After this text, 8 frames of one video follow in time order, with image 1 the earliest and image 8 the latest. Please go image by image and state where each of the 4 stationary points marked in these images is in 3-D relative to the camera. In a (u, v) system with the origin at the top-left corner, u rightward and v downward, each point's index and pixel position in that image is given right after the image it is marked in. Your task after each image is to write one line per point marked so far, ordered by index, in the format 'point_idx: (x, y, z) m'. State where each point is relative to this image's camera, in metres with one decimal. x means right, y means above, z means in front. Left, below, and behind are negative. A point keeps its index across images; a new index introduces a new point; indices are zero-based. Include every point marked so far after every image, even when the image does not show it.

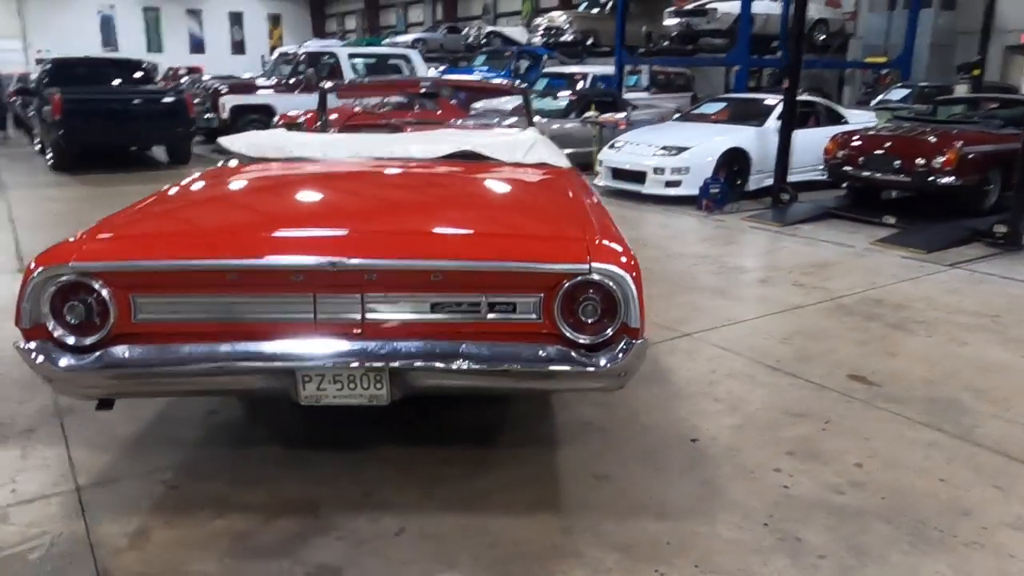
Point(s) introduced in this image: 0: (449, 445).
0: (-0.3, -0.6, +3.2) m
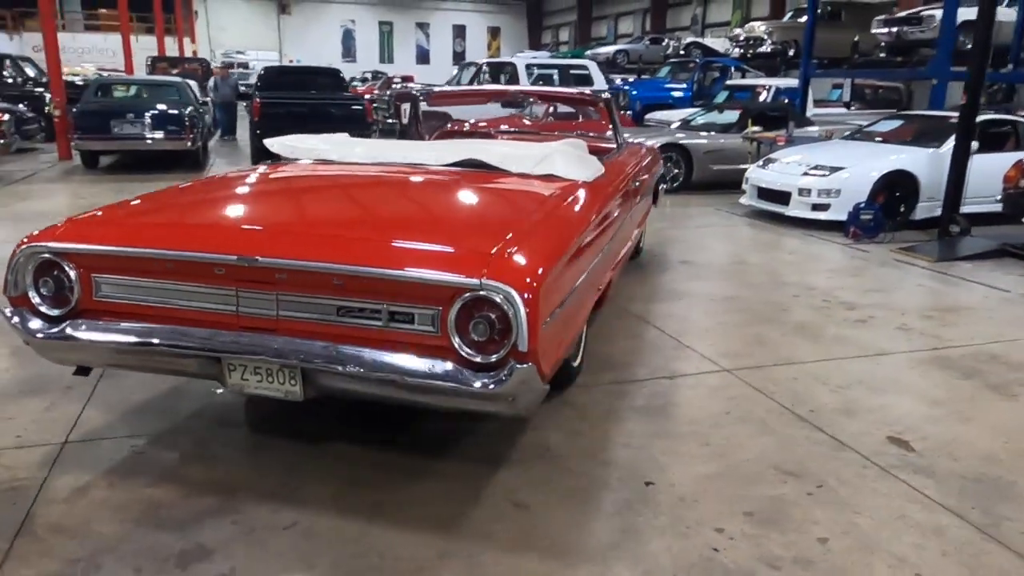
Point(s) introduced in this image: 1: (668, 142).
0: (-0.5, -0.7, +3.2) m
1: (+2.2, +2.1, +10.7) m
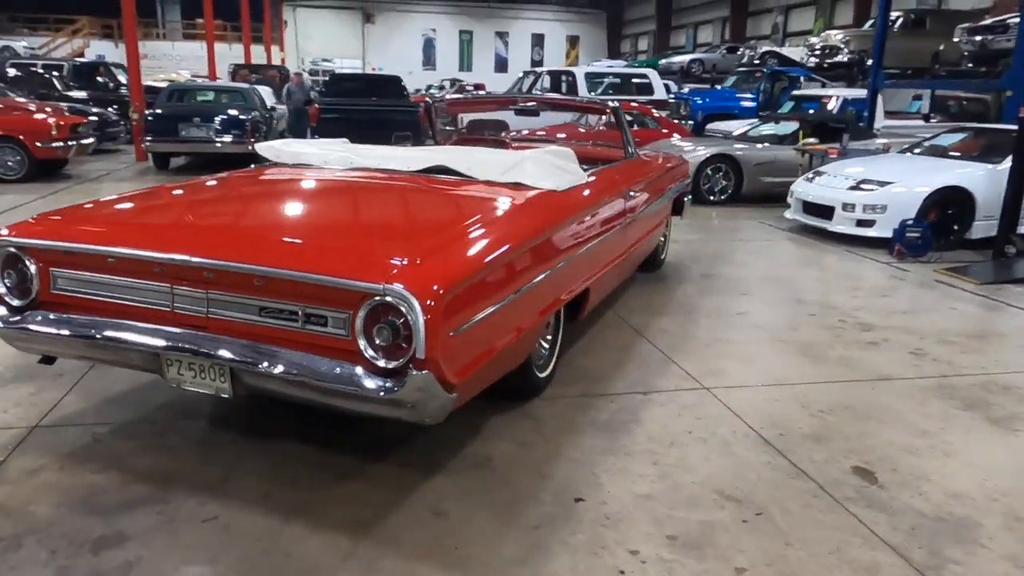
0: (-0.7, -0.7, +3.2) m
1: (+2.8, +1.9, +10.5) m
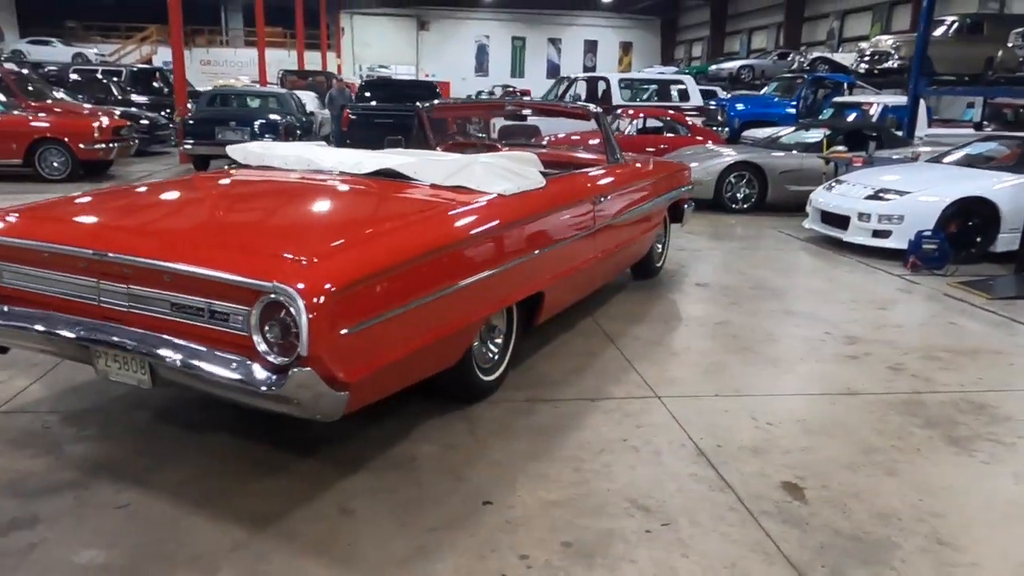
0: (-1.0, -0.7, +3.3) m
1: (+3.1, +1.7, +10.3) m
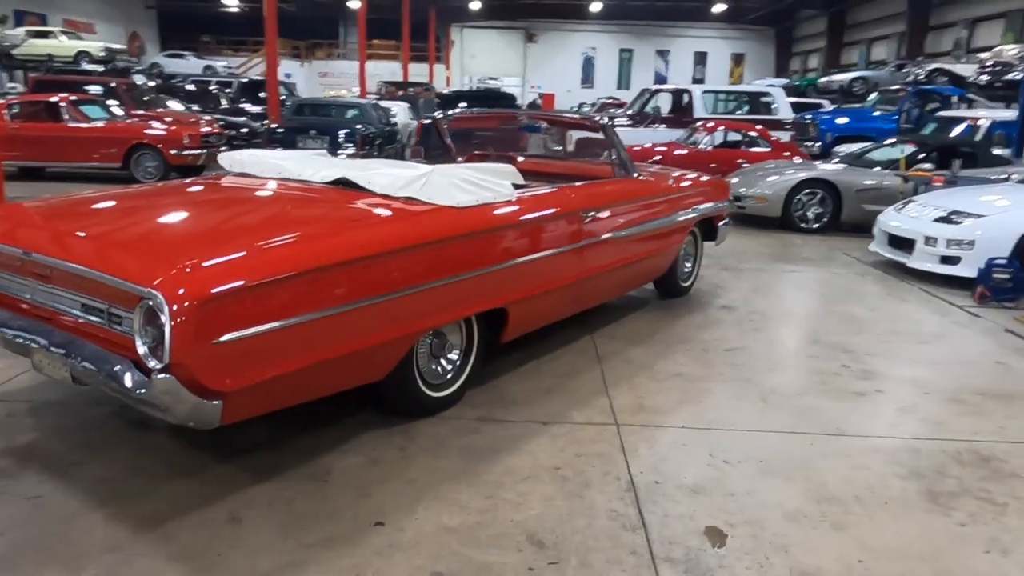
0: (-1.3, -0.7, +3.3) m
1: (+3.8, +1.4, +9.7) m
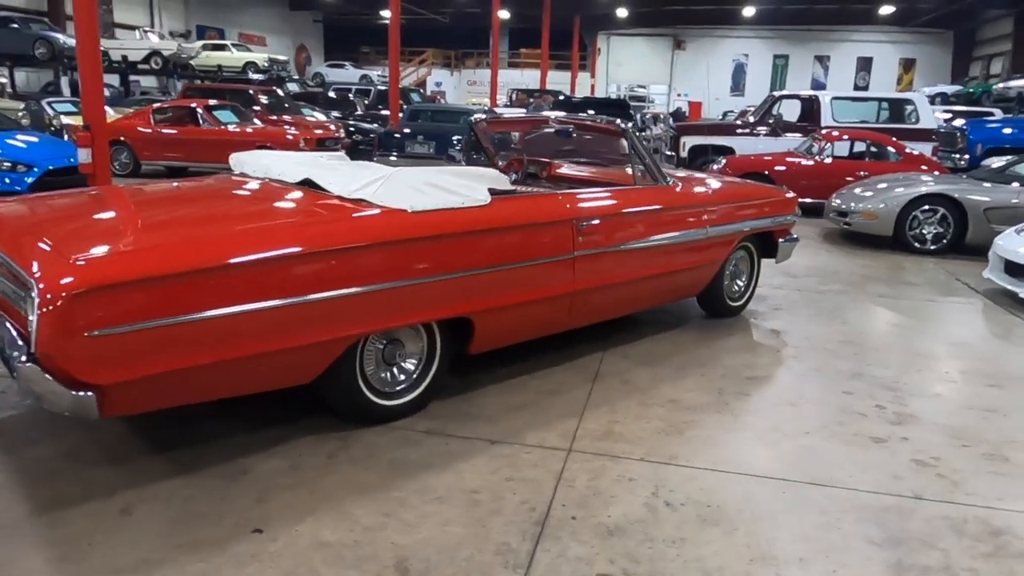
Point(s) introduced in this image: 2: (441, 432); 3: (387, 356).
0: (-1.6, -0.7, +3.4) m
1: (+4.8, +1.1, +8.7) m
2: (-0.3, -0.7, +3.5) m
3: (-0.6, -0.3, +3.5) m
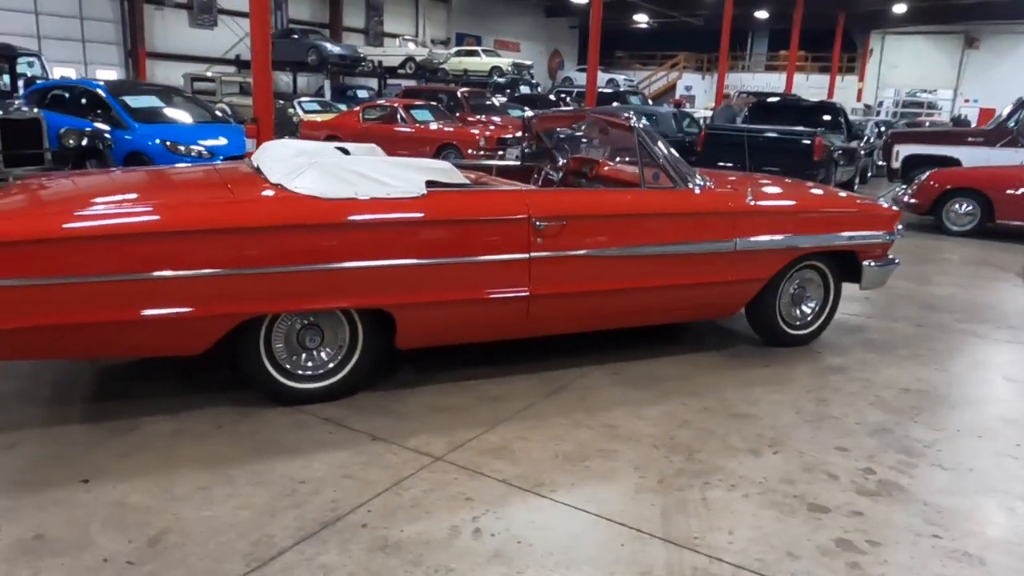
0: (-2.0, -0.5, +3.8) m
1: (+5.8, +0.6, +6.7) m
2: (-0.8, -0.6, +3.5) m
3: (-1.0, -0.2, +3.6) m
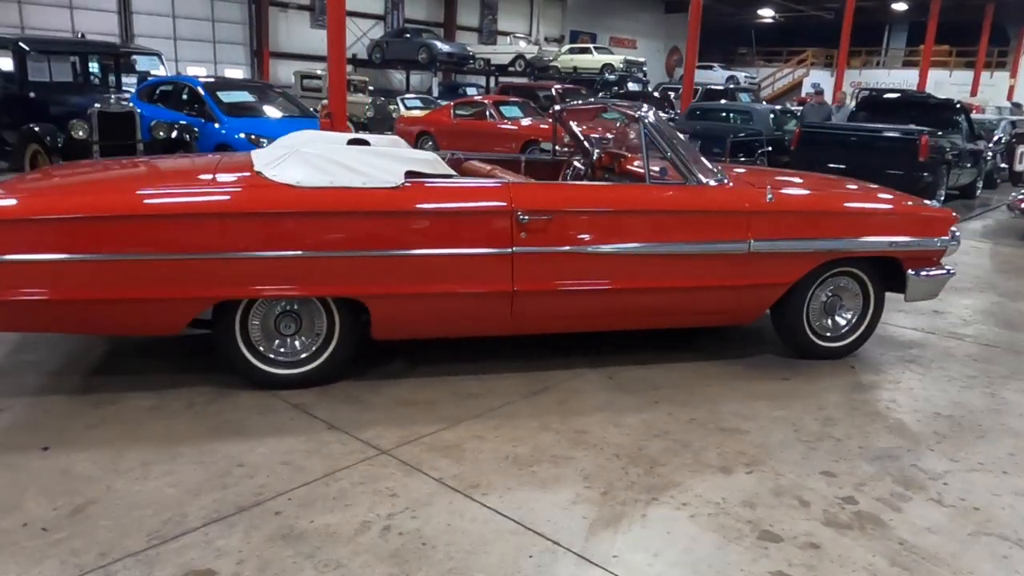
0: (-2.1, -0.4, +4.0) m
1: (+6.1, +0.4, +5.7) m
2: (-1.0, -0.6, +3.5) m
3: (-1.1, -0.2, +3.6) m
